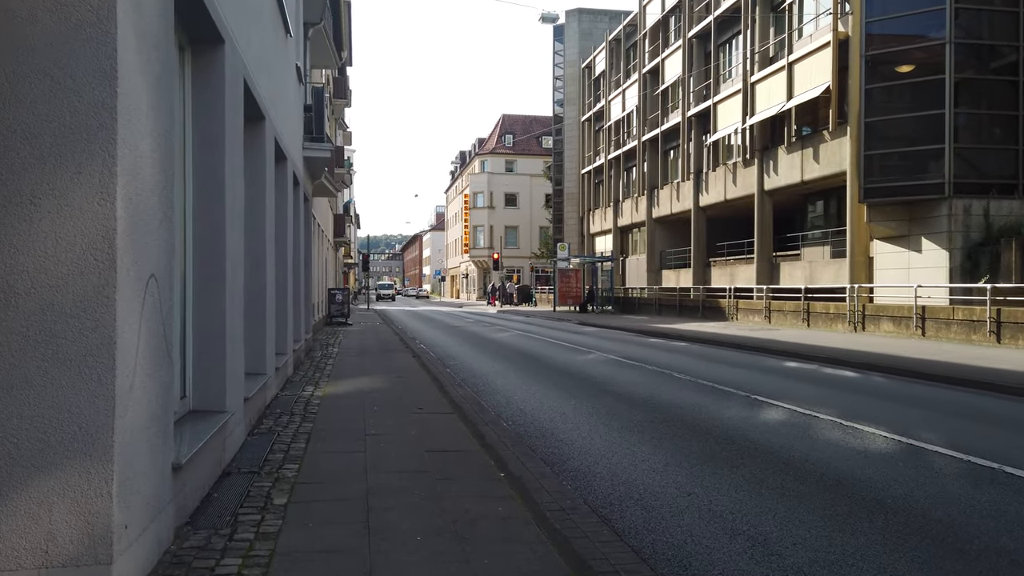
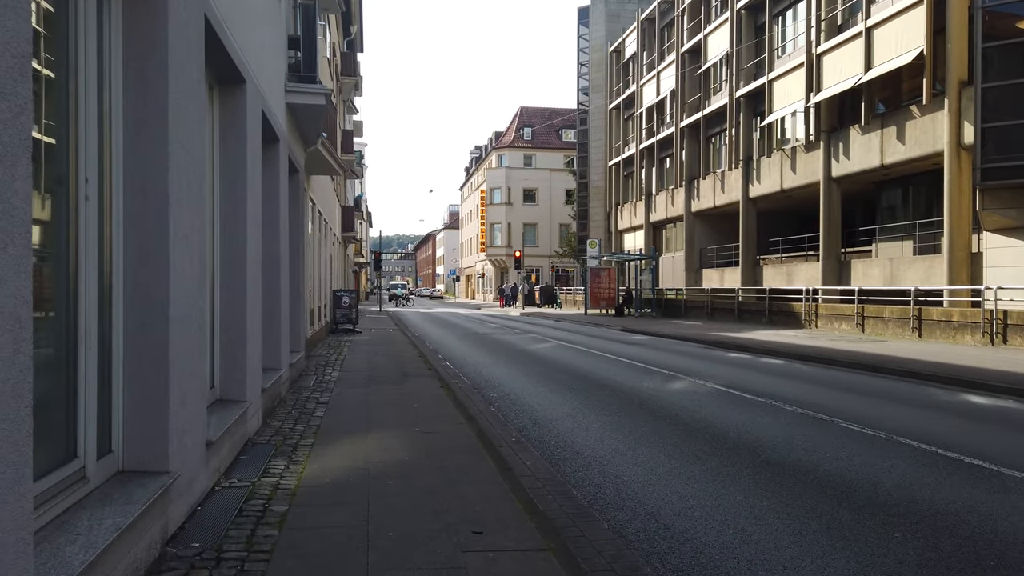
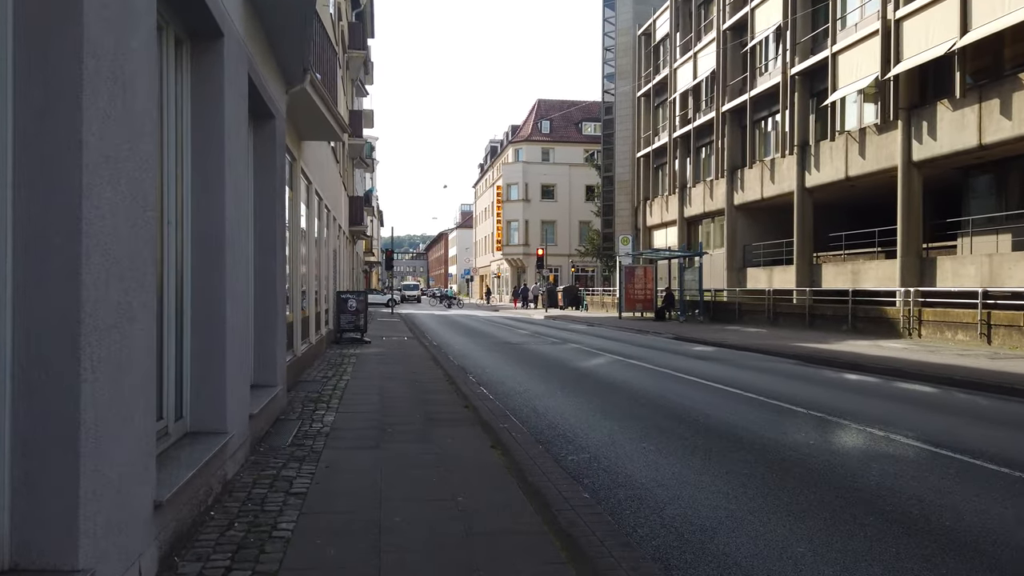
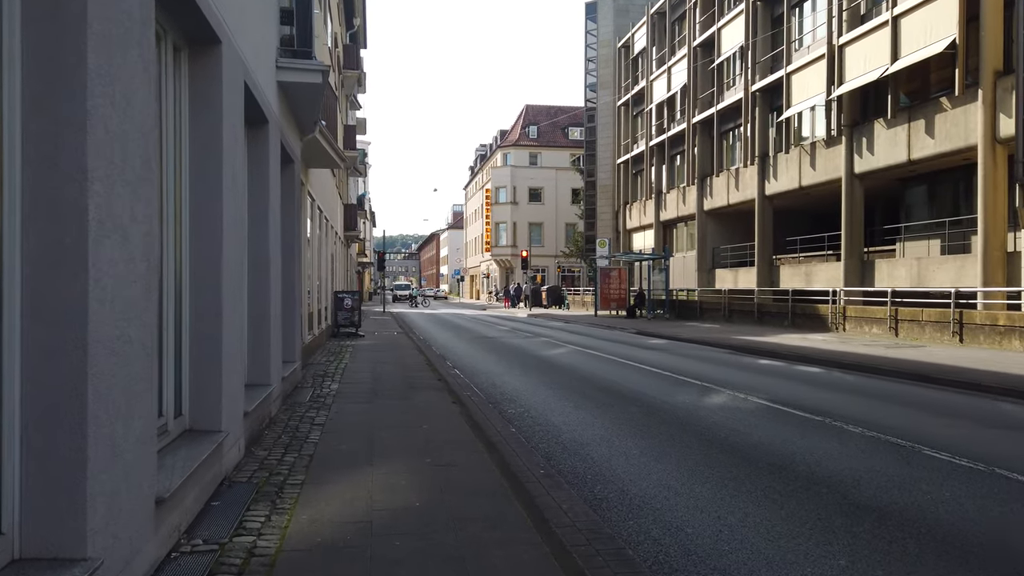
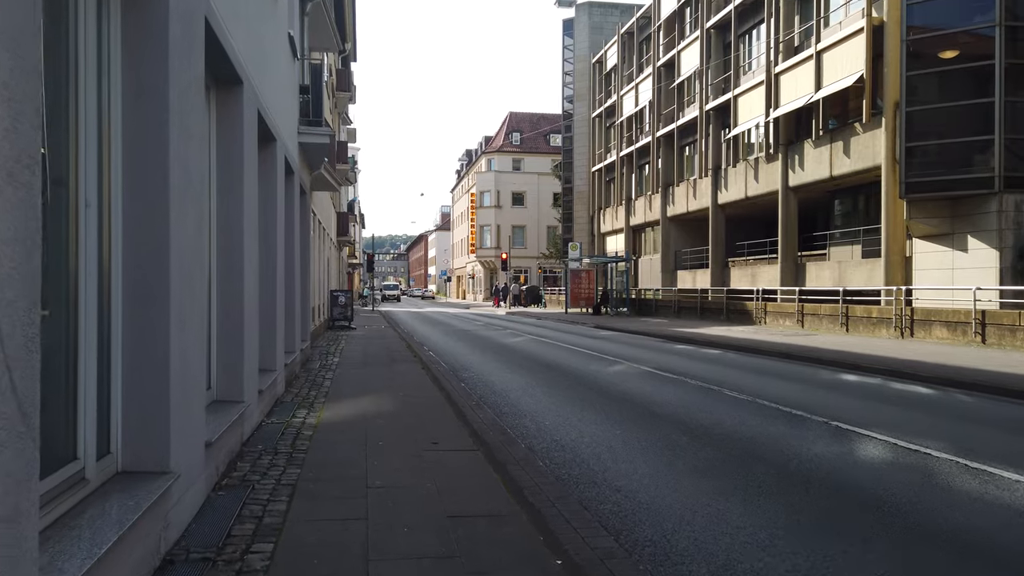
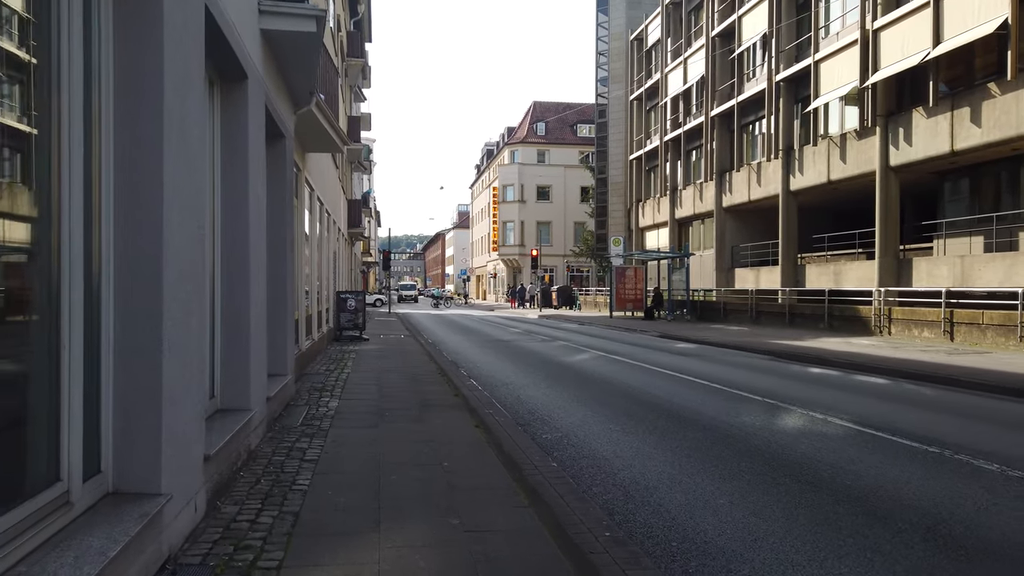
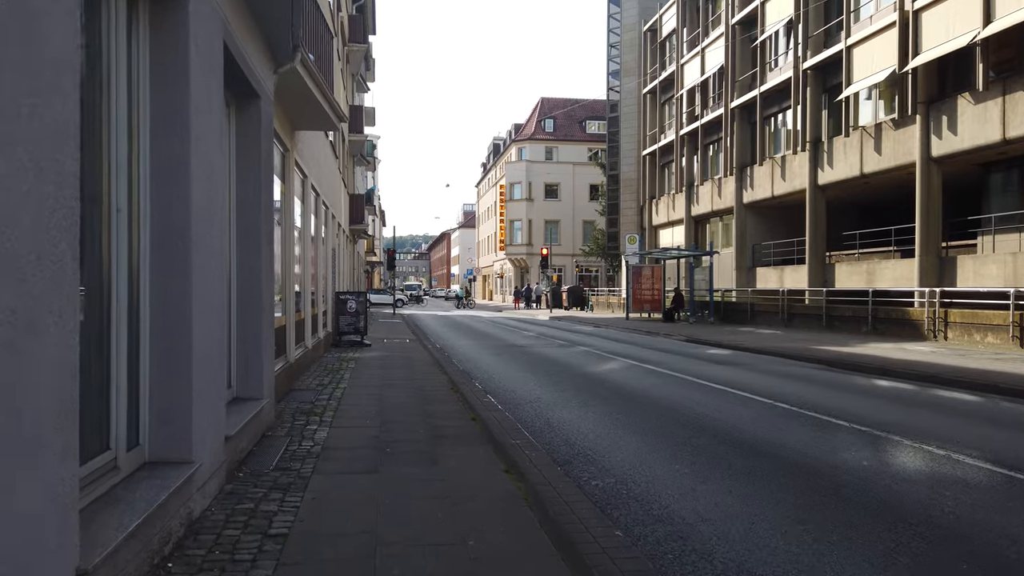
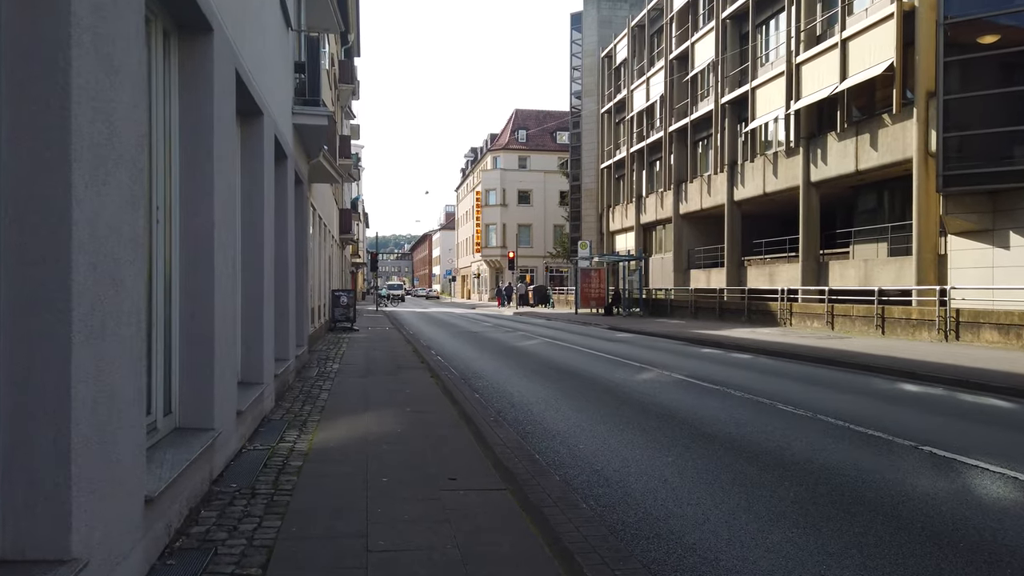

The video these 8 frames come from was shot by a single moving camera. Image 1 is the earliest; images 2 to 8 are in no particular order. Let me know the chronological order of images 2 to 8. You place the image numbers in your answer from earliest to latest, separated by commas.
5, 8, 2, 4, 6, 3, 7
